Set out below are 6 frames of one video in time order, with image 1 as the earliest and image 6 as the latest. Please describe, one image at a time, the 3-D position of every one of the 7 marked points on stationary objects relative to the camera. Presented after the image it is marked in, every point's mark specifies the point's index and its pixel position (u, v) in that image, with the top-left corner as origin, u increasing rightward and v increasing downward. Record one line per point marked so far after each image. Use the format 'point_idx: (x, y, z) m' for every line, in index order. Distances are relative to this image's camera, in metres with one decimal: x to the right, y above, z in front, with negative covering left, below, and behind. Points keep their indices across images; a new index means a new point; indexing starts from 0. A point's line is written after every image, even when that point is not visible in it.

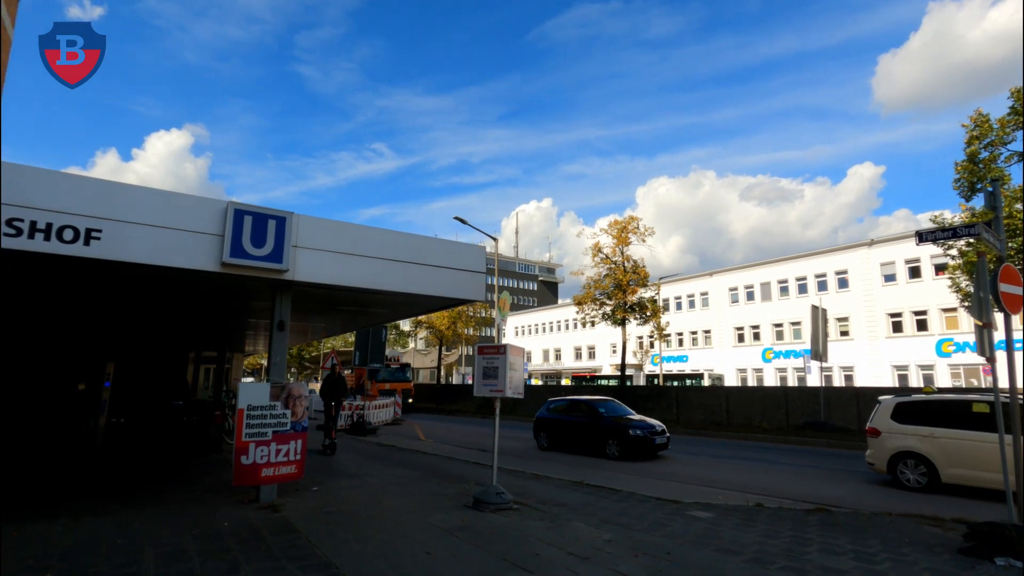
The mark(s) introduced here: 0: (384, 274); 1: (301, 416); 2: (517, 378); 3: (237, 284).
0: (-2.2, +0.2, +9.1) m
1: (-3.4, -2.1, +8.6) m
2: (+0.1, -1.5, +8.6) m
3: (-5.0, +0.1, +9.7) m
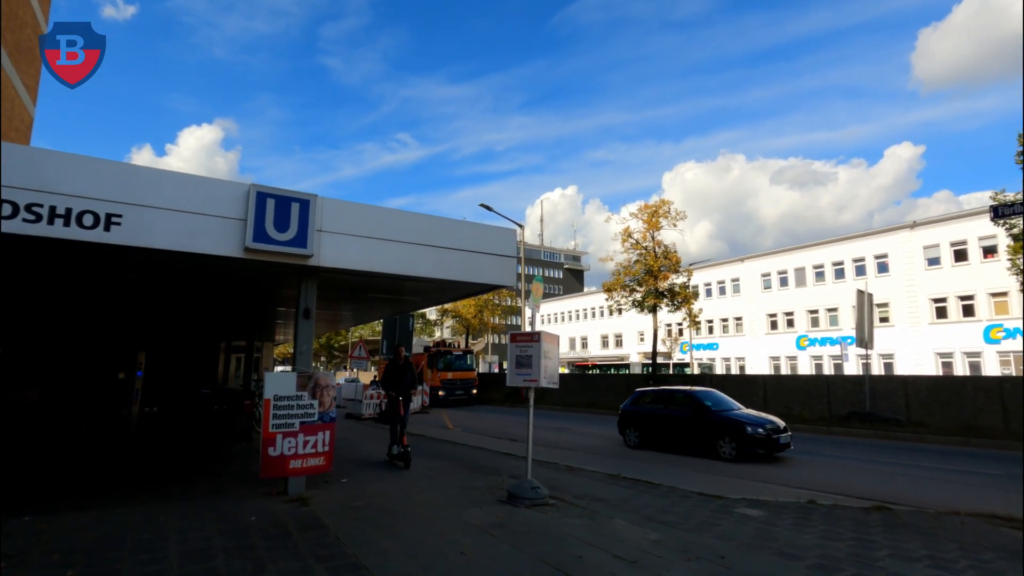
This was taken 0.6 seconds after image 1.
0: (-1.6, +0.5, +8.7) m
1: (-2.8, -1.8, +8.3) m
2: (+0.6, -1.2, +8.1) m
3: (-4.4, +0.3, +9.5) m
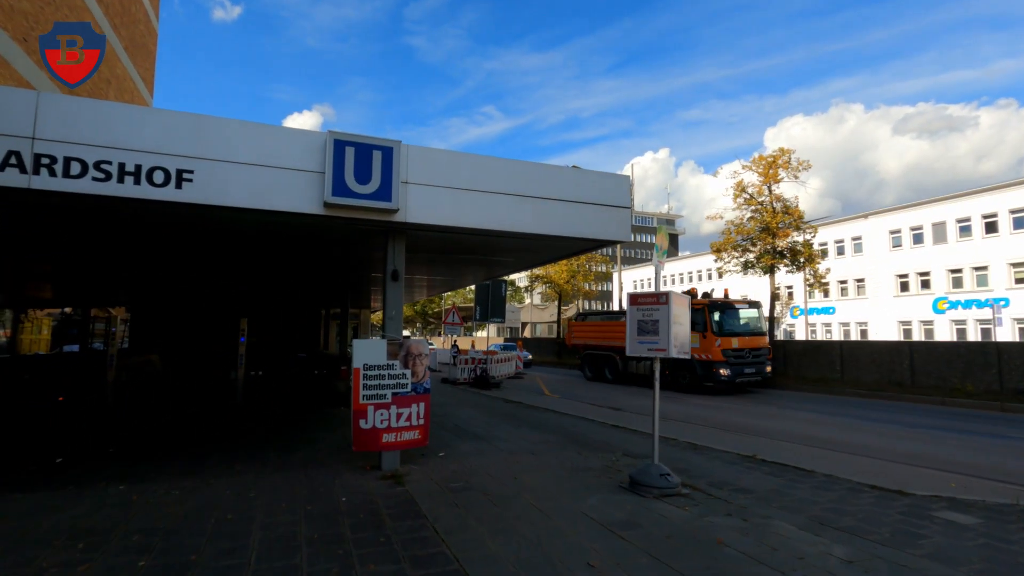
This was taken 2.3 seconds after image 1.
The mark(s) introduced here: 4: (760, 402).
0: (-0.1, +1.1, +7.5) m
1: (-1.2, -1.2, +7.4) m
2: (+2.1, -0.6, +6.7) m
3: (-2.6, +1.0, +8.8) m
4: (+7.5, -3.5, +16.3) m
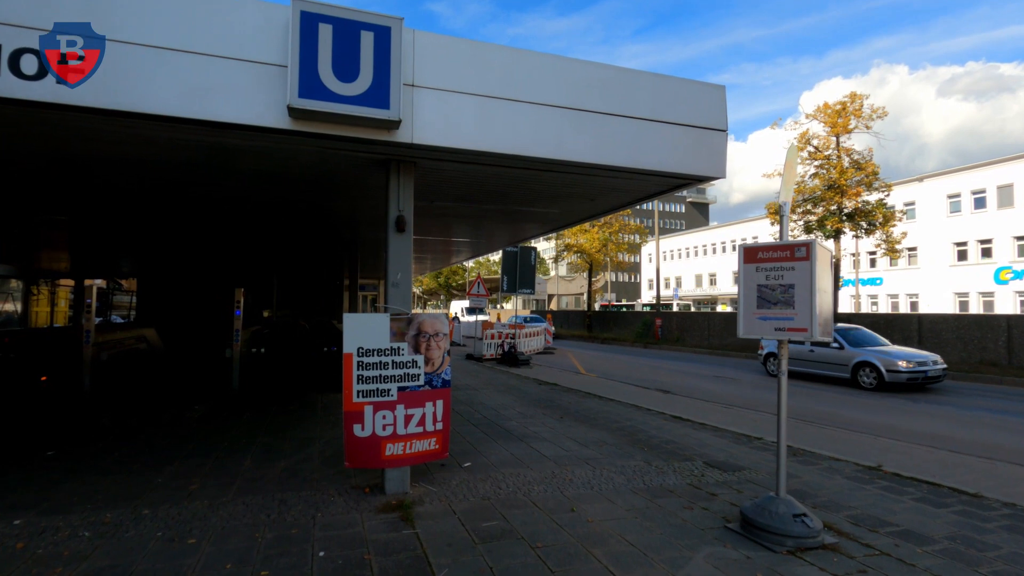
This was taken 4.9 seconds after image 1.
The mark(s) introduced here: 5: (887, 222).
0: (+0.5, +1.6, +5.3) m
1: (-0.7, -0.8, +5.4) m
2: (+2.6, -0.1, +4.4) m
3: (-2.1, +1.5, +6.6) m
4: (+8.4, -2.5, +14.0) m
5: (+13.9, +2.4, +19.9) m
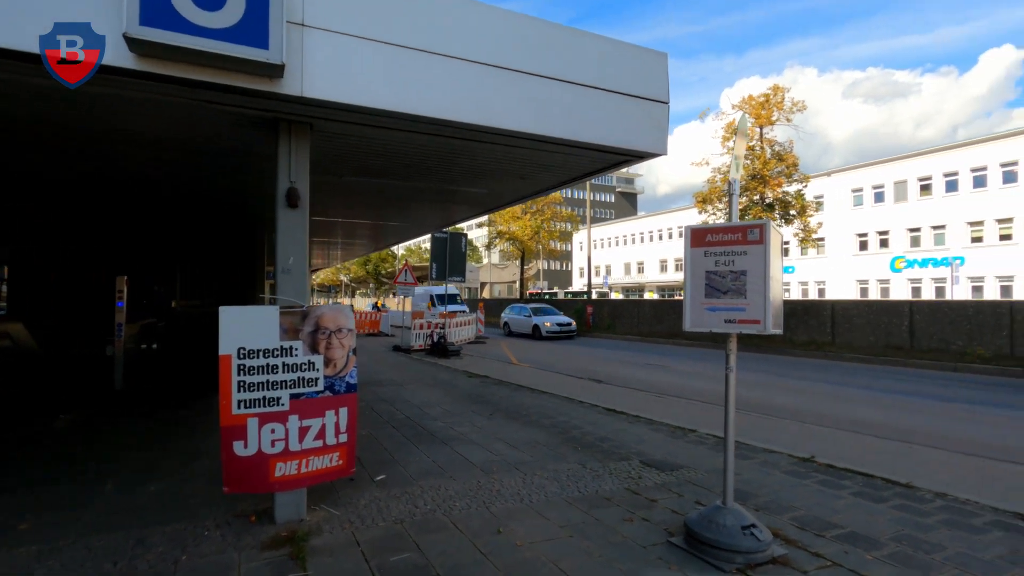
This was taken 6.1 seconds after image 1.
0: (-0.2, +1.7, +4.6) m
1: (-1.4, -0.7, +4.5) m
2: (+2.0, -0.1, +4.0) m
3: (-2.9, +1.6, +5.6) m
4: (+6.6, -2.2, +14.2) m
5: (+11.3, +2.9, +20.7) m
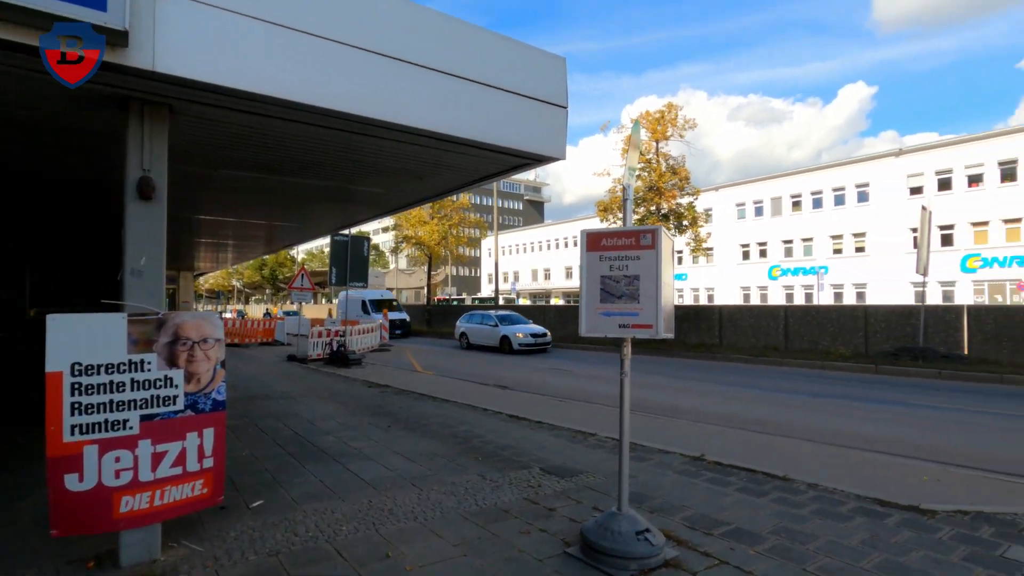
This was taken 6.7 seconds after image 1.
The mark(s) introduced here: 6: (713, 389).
0: (-1.1, +1.7, +4.3) m
1: (-2.3, -0.7, +4.0) m
2: (+1.2, -0.1, +4.1) m
3: (-3.9, +1.6, +4.8) m
4: (+4.0, -2.4, +14.9) m
5: (+7.6, +2.7, +22.1) m
6: (+4.6, -2.3, +12.3) m
